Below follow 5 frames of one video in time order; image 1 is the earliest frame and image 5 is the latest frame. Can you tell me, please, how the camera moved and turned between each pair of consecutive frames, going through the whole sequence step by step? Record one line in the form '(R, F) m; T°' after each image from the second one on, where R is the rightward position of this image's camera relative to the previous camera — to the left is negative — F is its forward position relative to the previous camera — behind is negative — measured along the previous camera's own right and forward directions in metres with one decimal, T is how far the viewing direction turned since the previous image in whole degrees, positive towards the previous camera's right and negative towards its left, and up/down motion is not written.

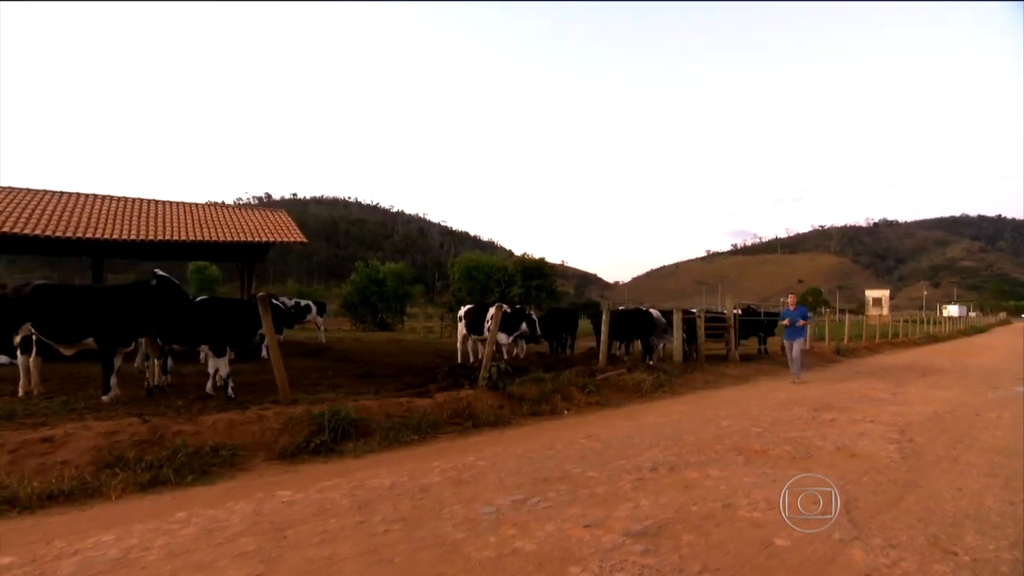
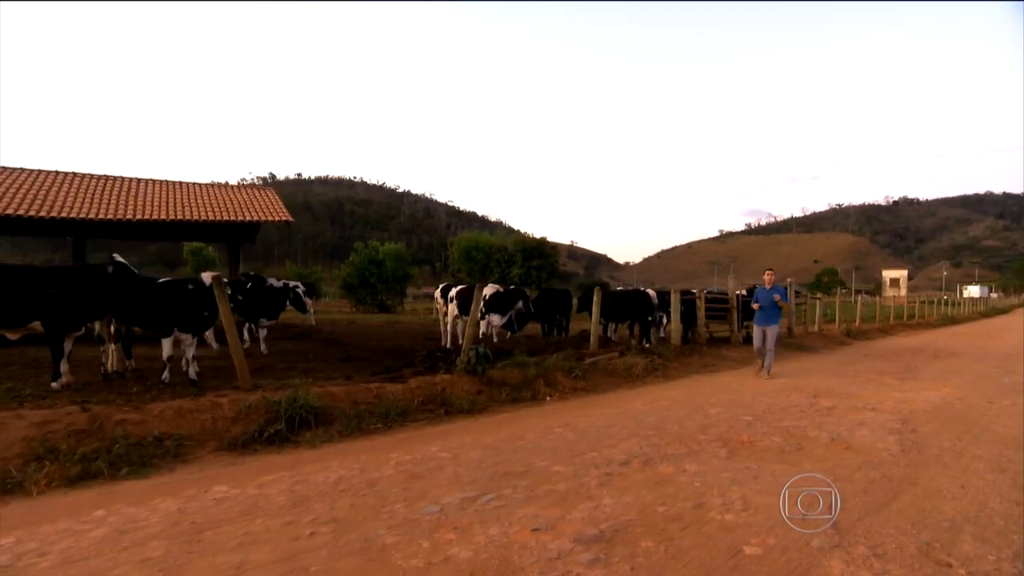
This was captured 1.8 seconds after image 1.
(+0.7, +0.6) m; -2°
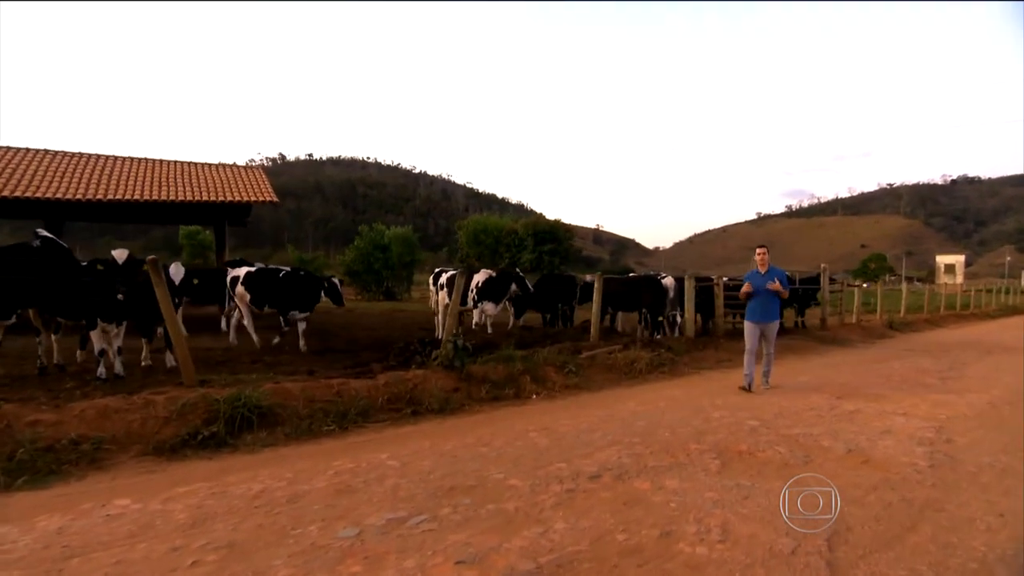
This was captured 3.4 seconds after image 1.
(+0.9, +1.0) m; -4°
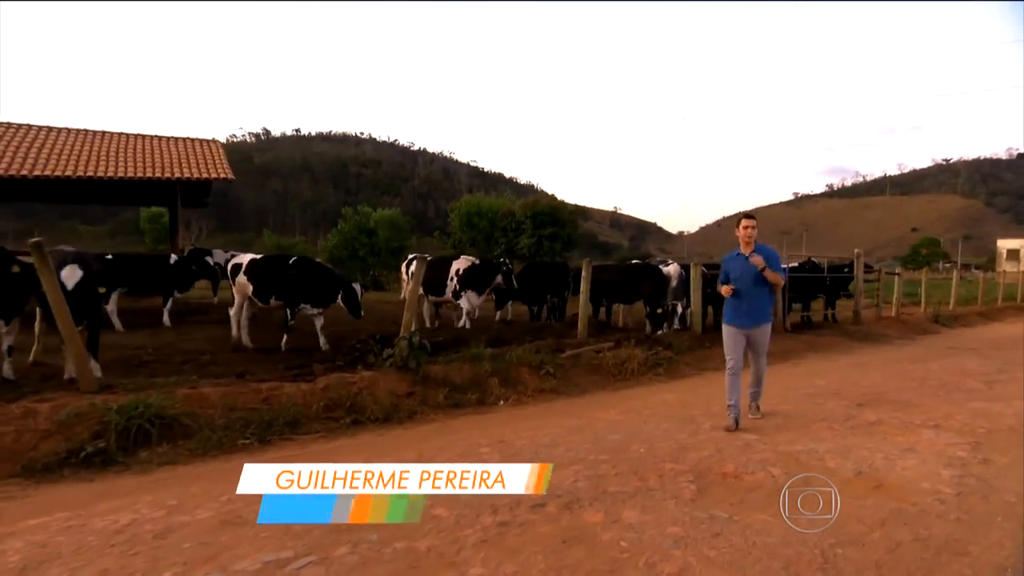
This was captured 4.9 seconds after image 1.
(+0.9, +1.2) m; -4°
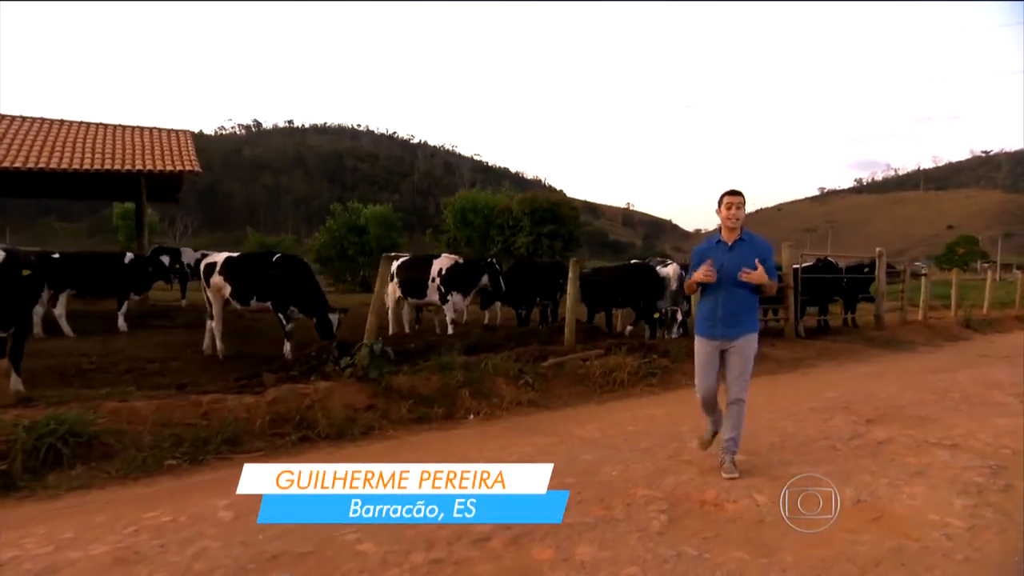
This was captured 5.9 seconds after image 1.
(+0.6, +0.7) m; -3°
